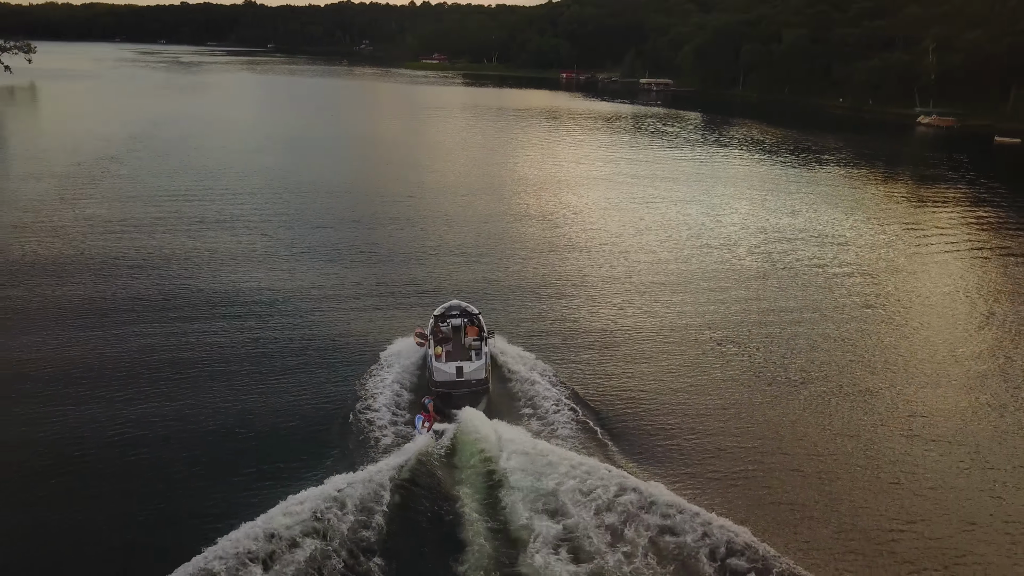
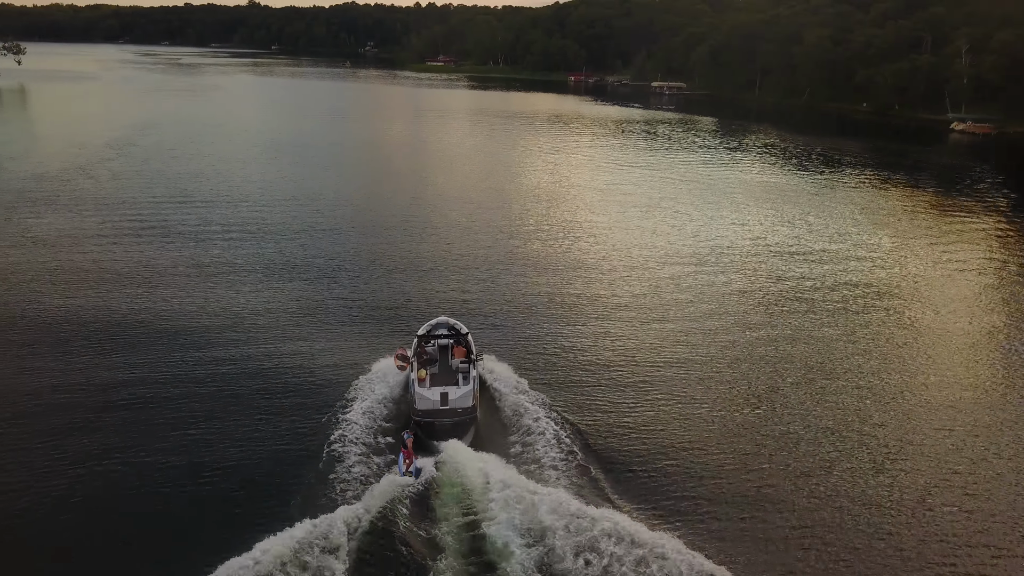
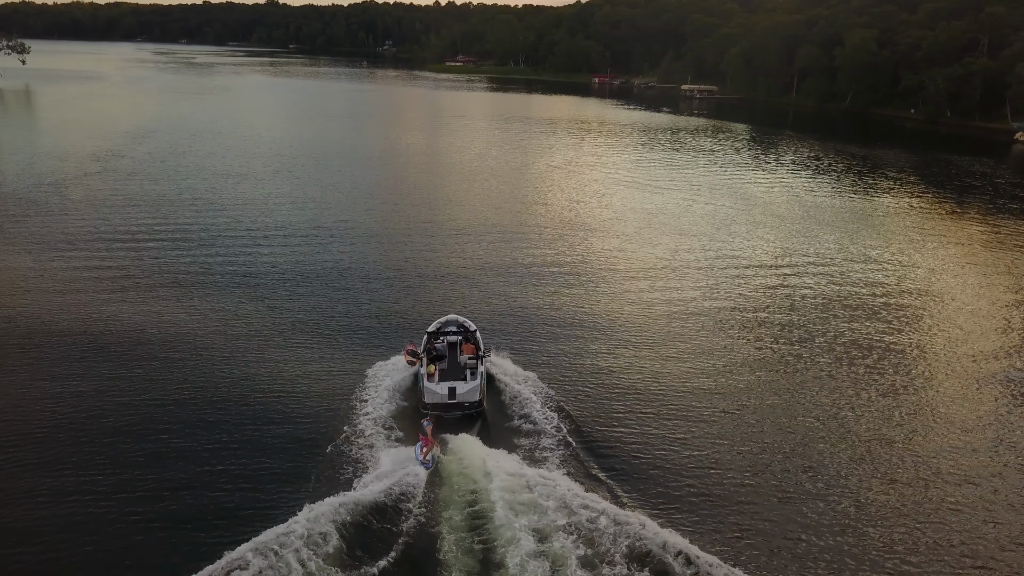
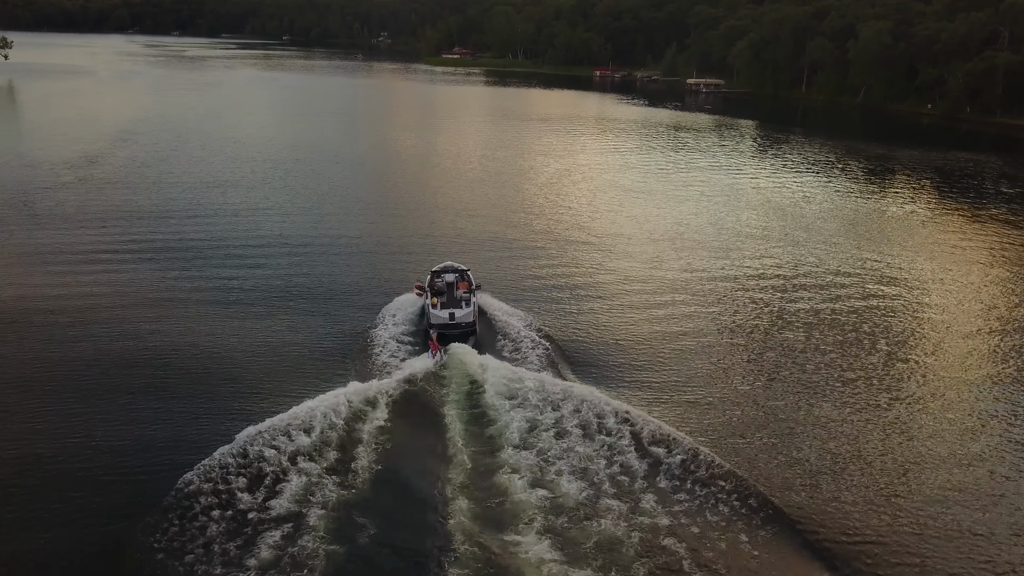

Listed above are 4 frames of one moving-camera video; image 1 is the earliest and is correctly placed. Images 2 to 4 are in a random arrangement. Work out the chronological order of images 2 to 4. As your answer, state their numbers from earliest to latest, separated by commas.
2, 3, 4
